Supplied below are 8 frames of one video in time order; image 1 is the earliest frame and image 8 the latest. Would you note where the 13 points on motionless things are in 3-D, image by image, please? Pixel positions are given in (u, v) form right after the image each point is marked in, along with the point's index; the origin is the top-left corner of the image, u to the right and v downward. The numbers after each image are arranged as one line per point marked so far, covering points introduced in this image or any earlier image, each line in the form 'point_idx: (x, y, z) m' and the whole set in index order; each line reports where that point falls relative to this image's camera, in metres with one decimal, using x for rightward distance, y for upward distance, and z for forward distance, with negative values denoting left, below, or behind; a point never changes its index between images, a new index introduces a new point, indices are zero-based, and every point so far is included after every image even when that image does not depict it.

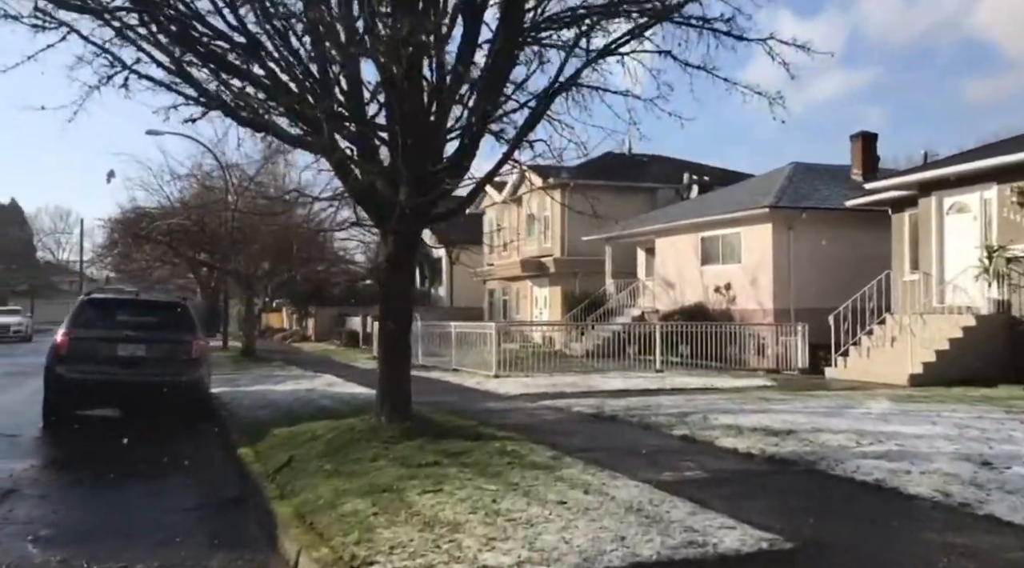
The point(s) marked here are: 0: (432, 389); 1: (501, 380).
0: (-1.5, -2.0, +16.8) m
1: (-0.2, -1.9, +17.8) m
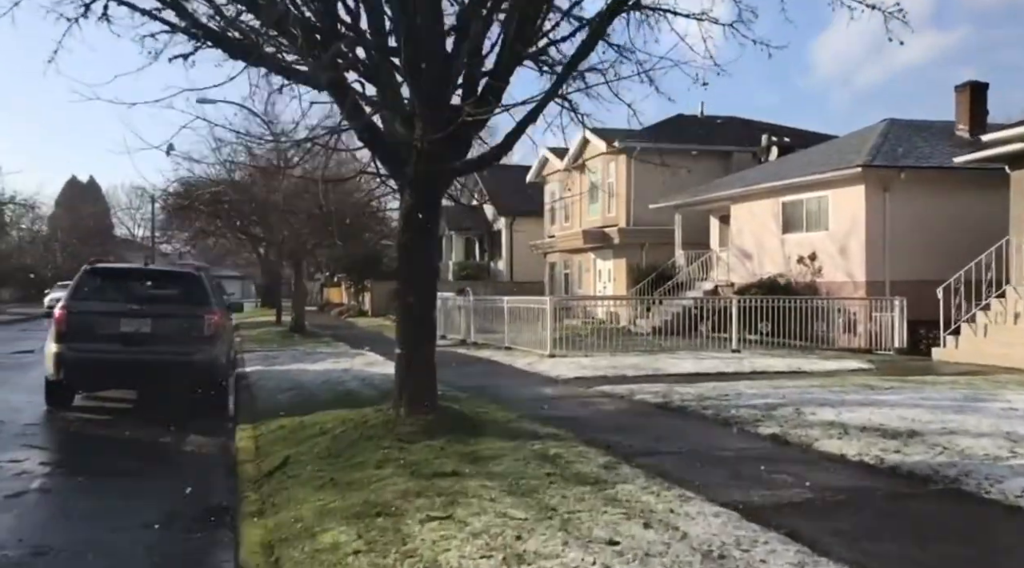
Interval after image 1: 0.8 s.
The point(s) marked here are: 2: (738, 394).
0: (-0.6, -1.5, +15.1) m
1: (+0.8, -1.4, +16.0) m
2: (+2.7, -1.3, +10.6) m
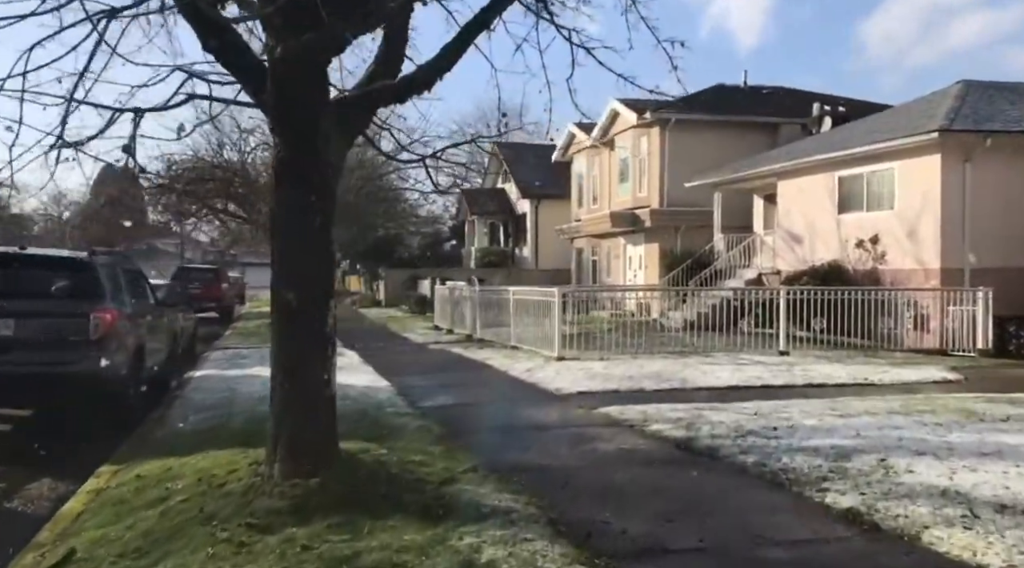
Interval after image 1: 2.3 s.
0: (-0.6, -1.3, +12.3) m
1: (+0.8, -1.2, +13.1) m
2: (+2.4, -1.2, +7.6) m
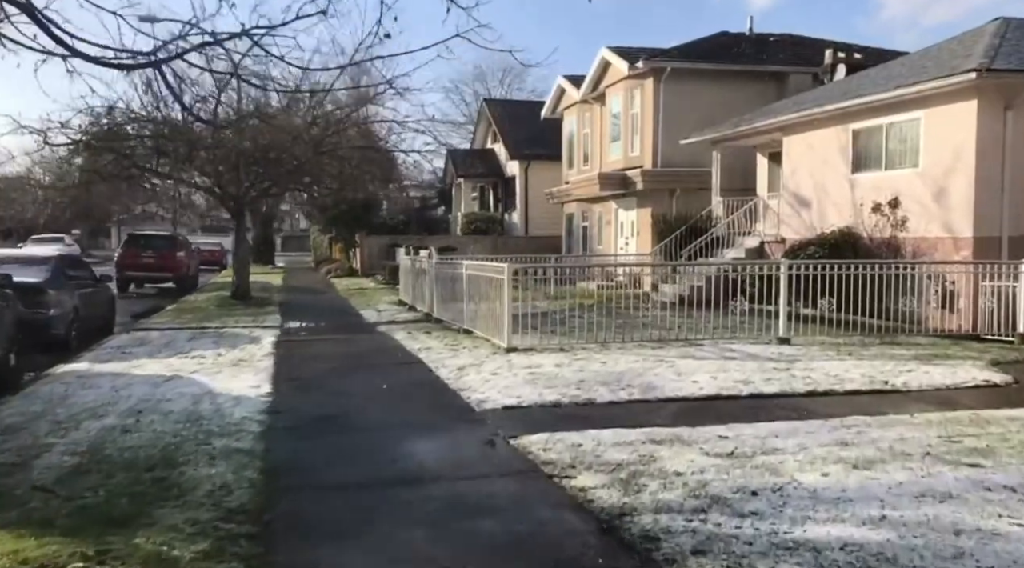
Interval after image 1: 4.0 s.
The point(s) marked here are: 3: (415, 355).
0: (-1.5, -1.1, +9.7) m
1: (-0.1, -0.9, +10.5) m
2: (+1.5, -1.1, +5.0) m
3: (-1.3, -0.9, +11.7) m
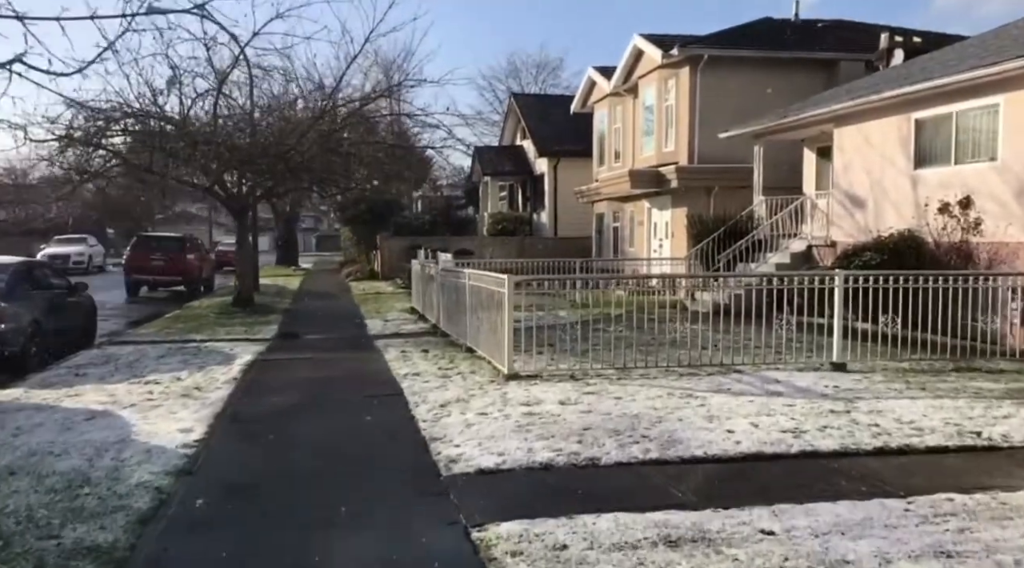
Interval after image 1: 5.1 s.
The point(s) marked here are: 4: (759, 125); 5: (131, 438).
0: (-1.6, -1.3, +7.9) m
1: (-0.1, -1.1, +8.6) m
2: (+1.2, -1.3, +3.1) m
3: (-1.3, -1.1, +10.0) m
4: (+5.3, +3.4, +19.2) m
5: (-3.1, -1.3, +7.4) m
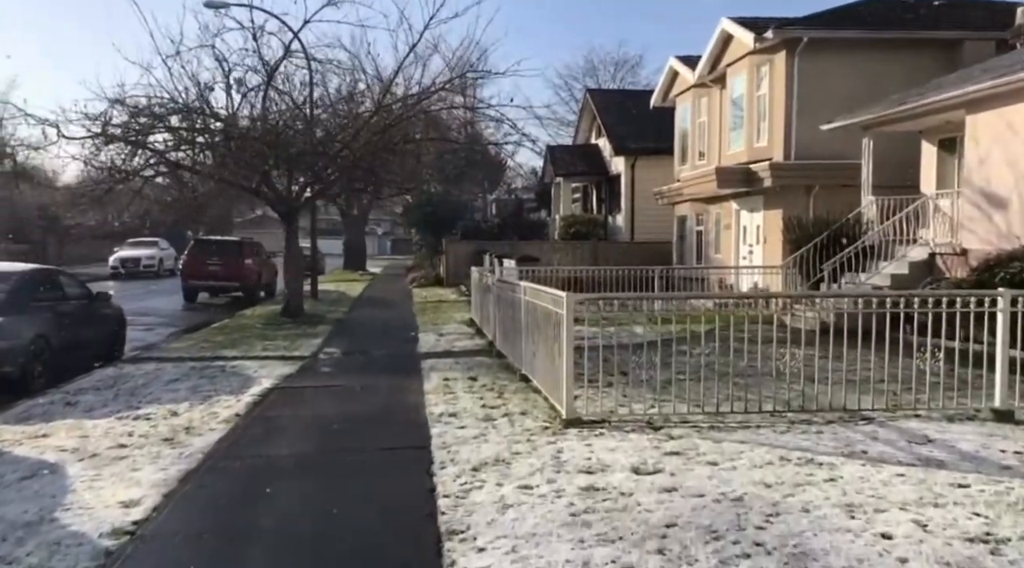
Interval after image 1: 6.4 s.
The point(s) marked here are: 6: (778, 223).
0: (-1.2, -1.4, +5.9) m
1: (+0.3, -1.3, +6.5) m
2: (+1.1, -1.5, +0.9) m
3: (-0.7, -1.3, +7.9) m
4: (+6.6, +3.2, +16.6) m
5: (-2.8, -1.4, +5.5) m
6: (+5.9, +1.3, +19.7) m
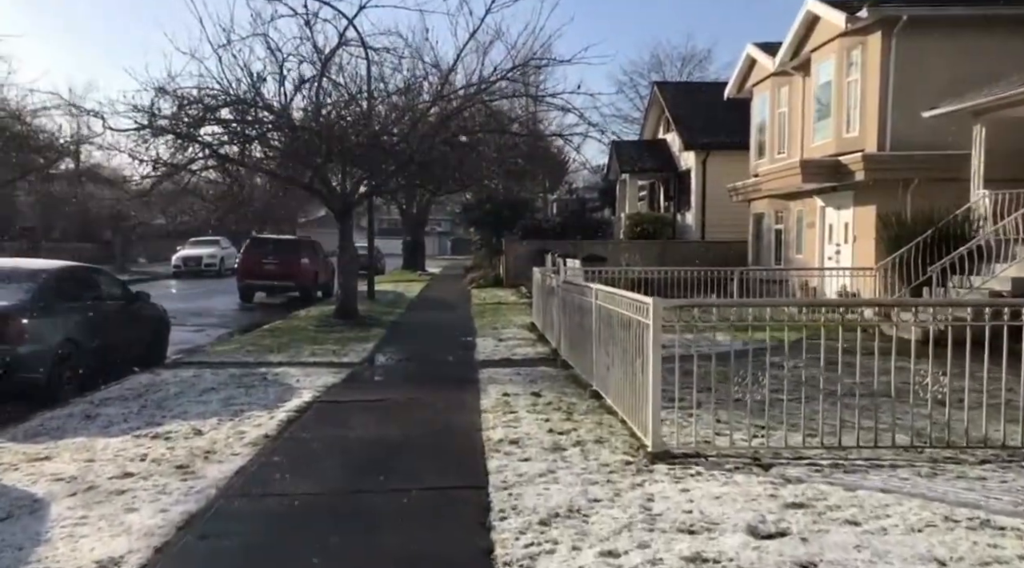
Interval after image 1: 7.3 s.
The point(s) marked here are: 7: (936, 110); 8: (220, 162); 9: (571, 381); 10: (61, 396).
0: (-0.8, -1.4, +4.7) m
1: (+0.7, -1.3, +5.1) m
2: (+1.2, -1.5, -0.5) m
3: (-0.2, -1.3, +6.6) m
4: (+7.8, +3.1, +14.8) m
5: (-2.4, -1.4, +4.4) m
6: (+7.2, +1.3, +17.9) m
7: (+7.7, +3.2, +16.3) m
8: (-6.2, +2.6, +18.9) m
9: (+0.7, -1.1, +10.4) m
10: (-5.6, -1.4, +11.1) m
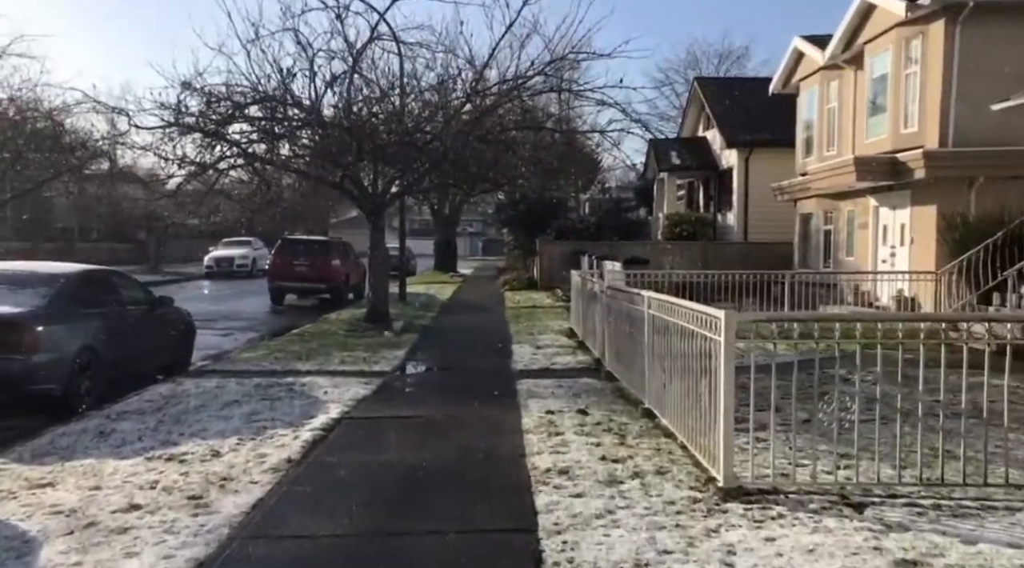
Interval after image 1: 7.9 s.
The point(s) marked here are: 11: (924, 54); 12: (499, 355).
0: (-0.5, -1.5, +3.9) m
1: (+1.0, -1.4, +4.4) m
2: (+1.3, -1.6, -1.4) m
3: (+0.1, -1.4, +5.9) m
4: (+8.4, +3.0, +13.7) m
5: (-2.2, -1.5, +3.7) m
6: (+7.9, +1.2, +16.9) m
7: (+8.4, +3.1, +15.2) m
8: (-5.4, +2.5, +18.3) m
9: (+1.1, -1.2, +9.6) m
10: (-5.1, -1.4, +10.5) m
11: (+7.9, +4.4, +17.3) m
12: (-0.2, -1.2, +14.6) m
